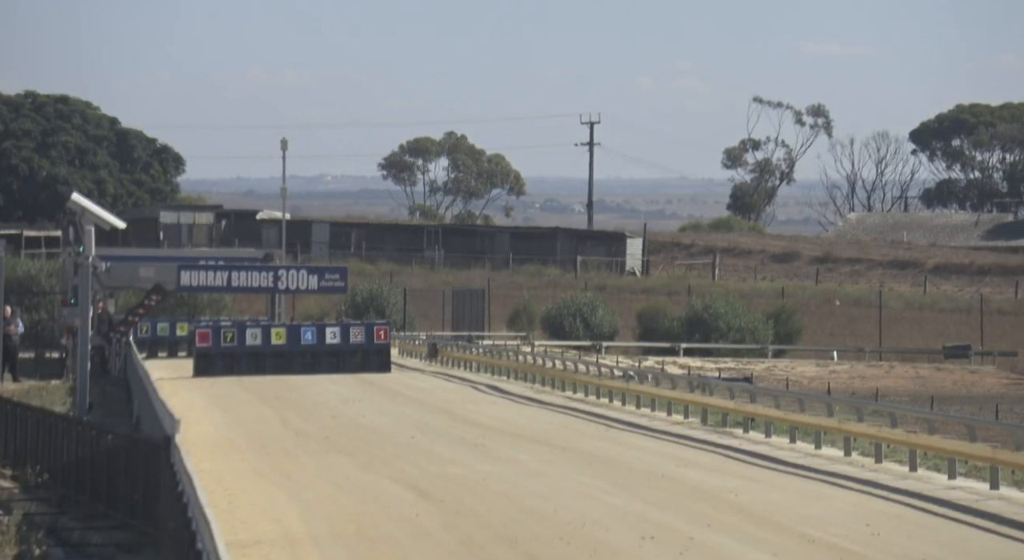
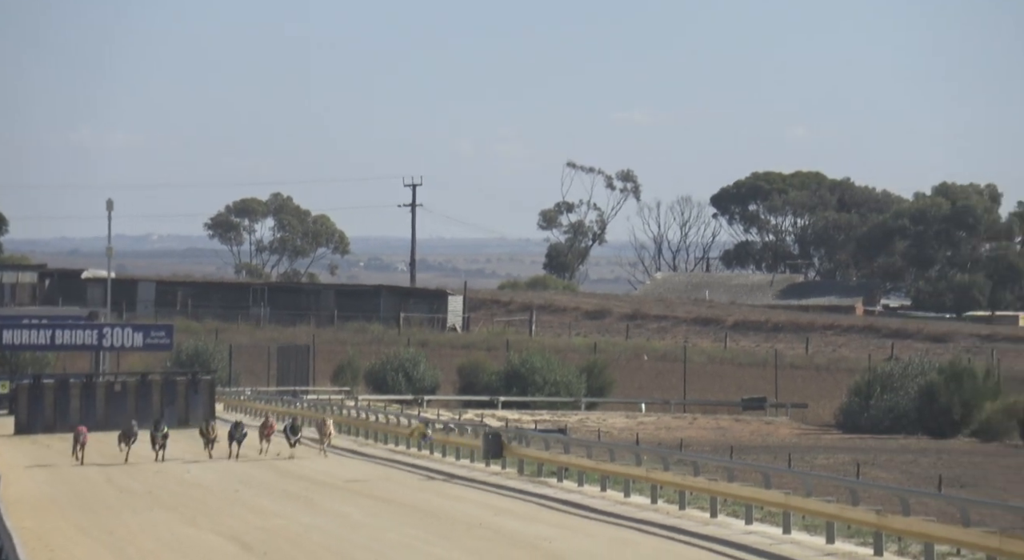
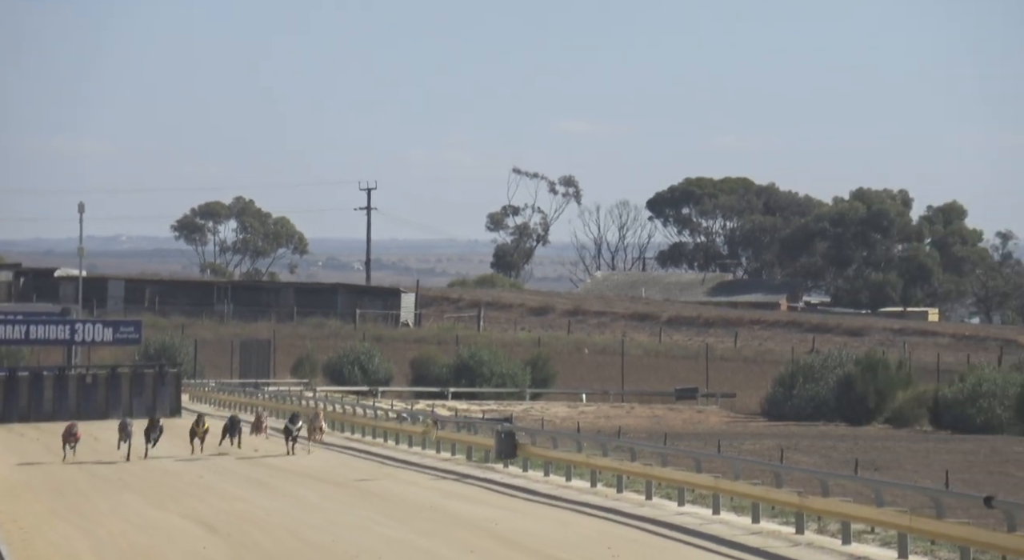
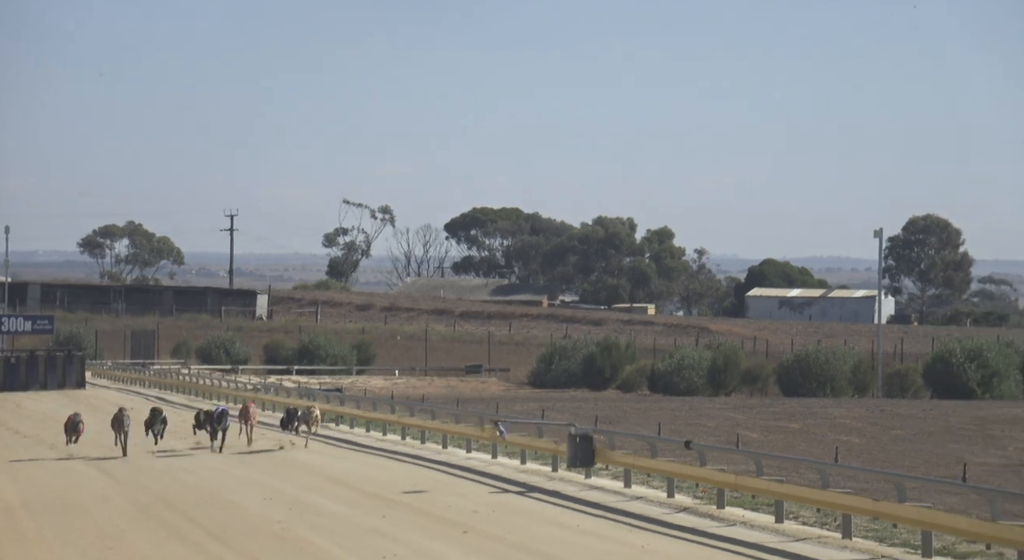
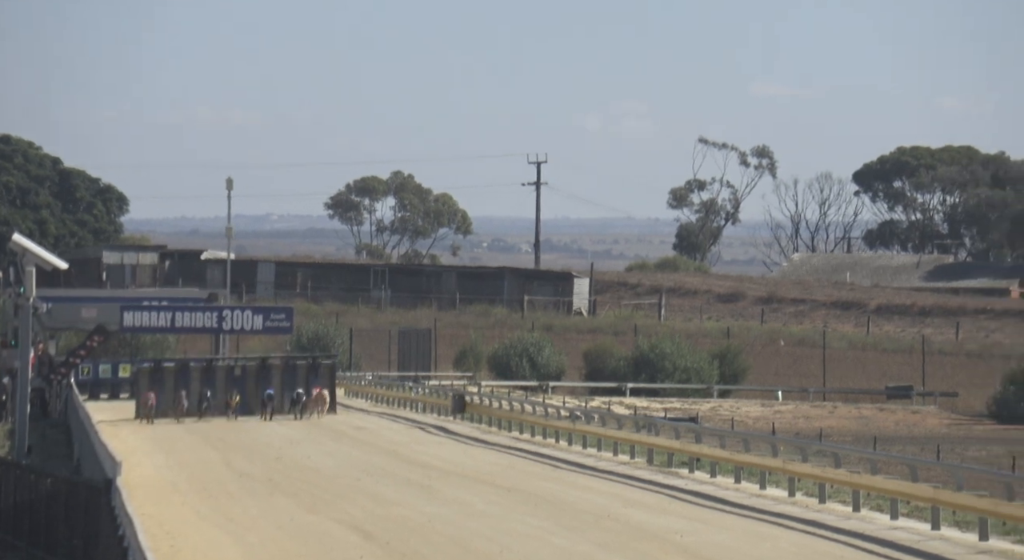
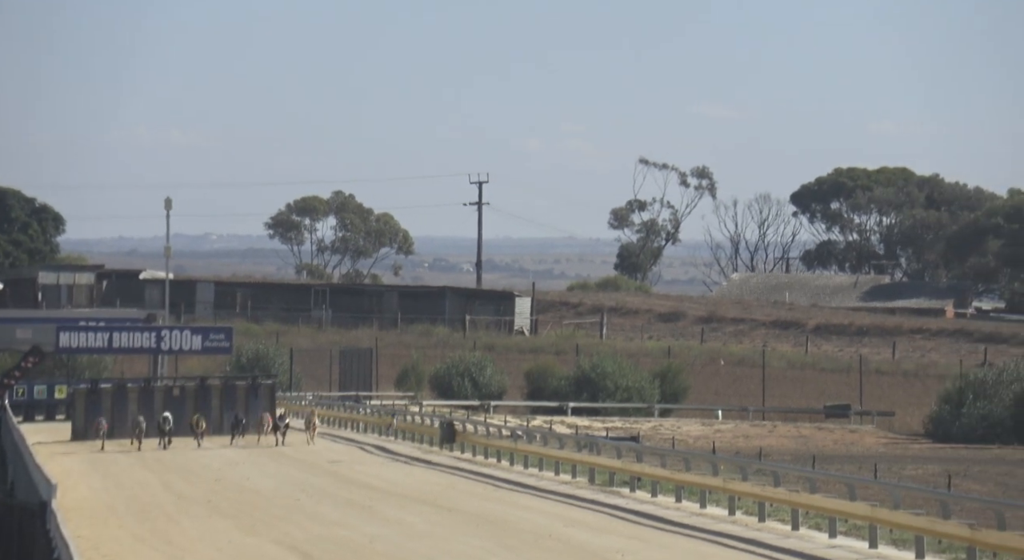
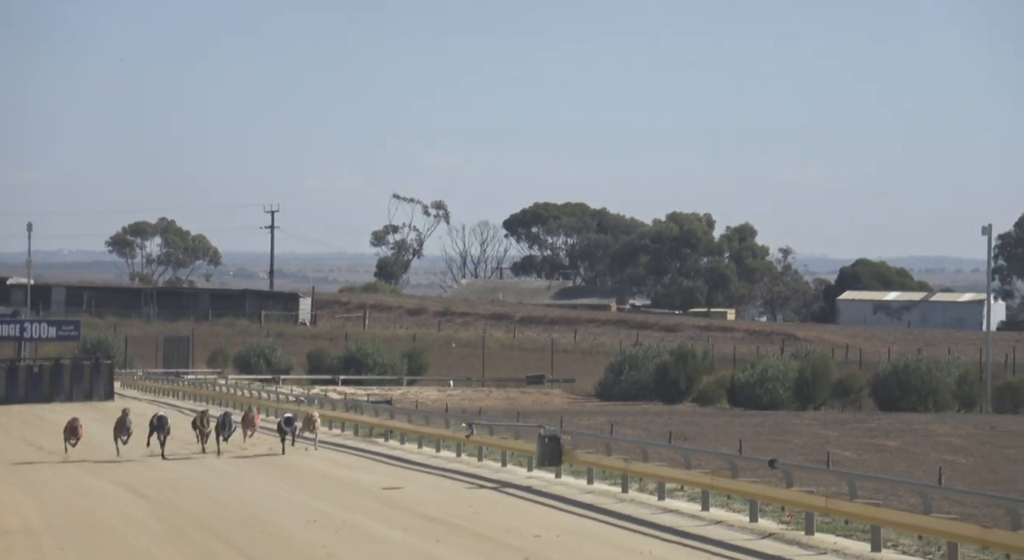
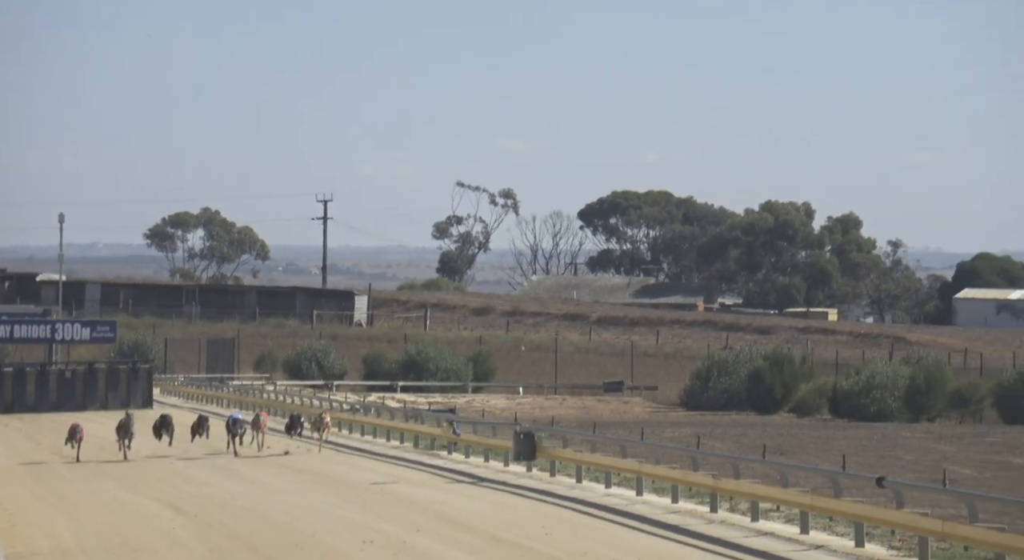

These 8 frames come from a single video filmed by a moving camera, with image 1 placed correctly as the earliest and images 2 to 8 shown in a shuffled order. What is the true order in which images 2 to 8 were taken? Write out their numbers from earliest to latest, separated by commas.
5, 6, 2, 3, 8, 7, 4
